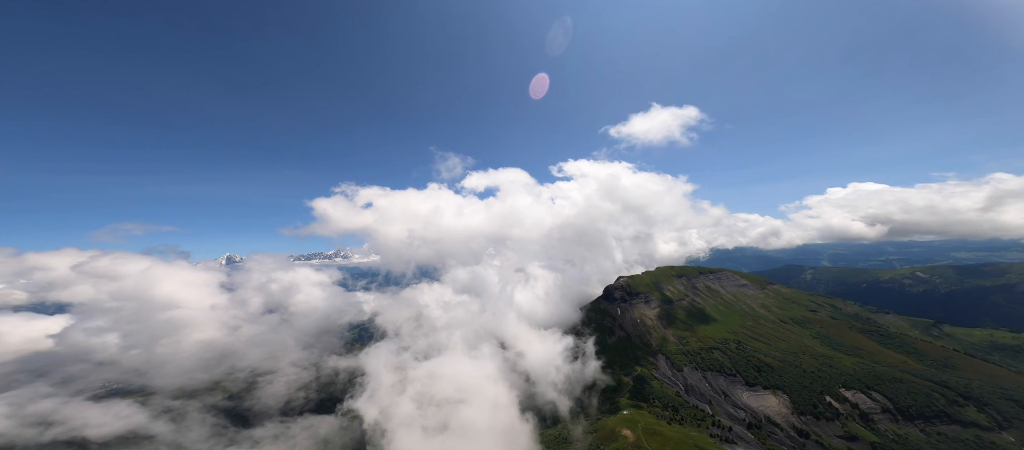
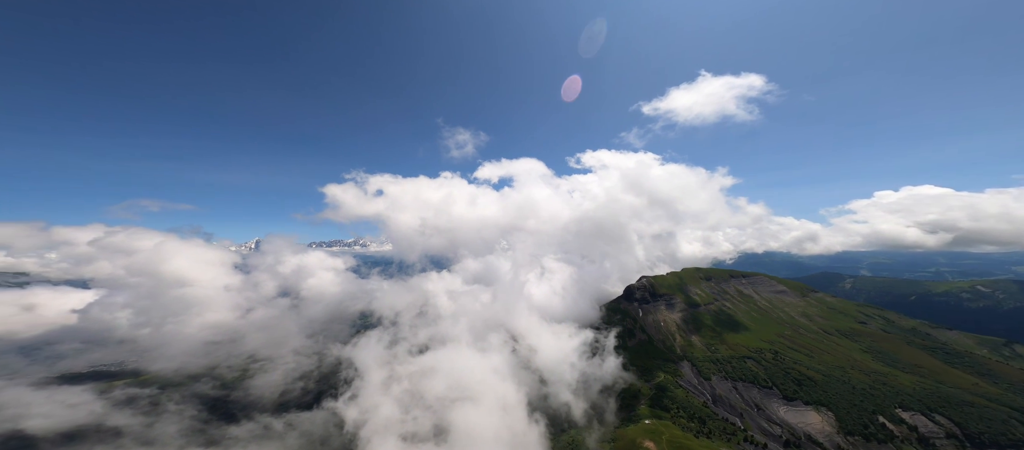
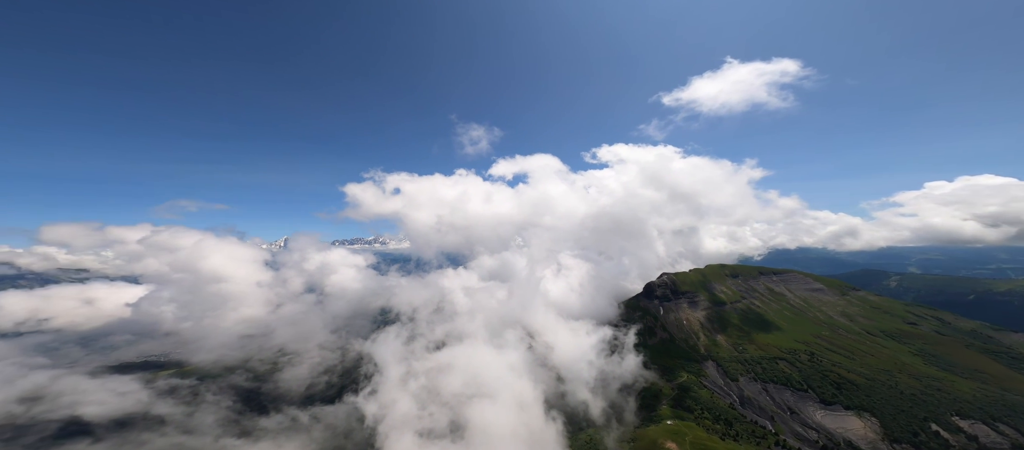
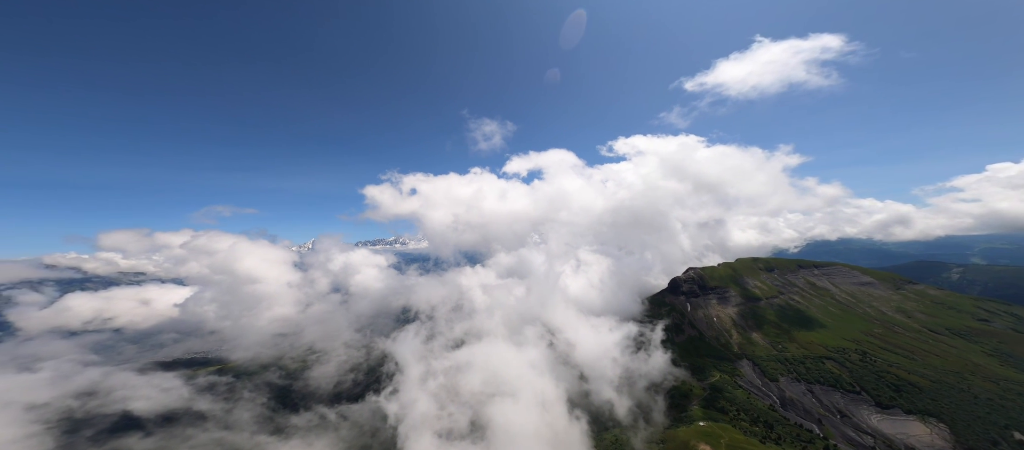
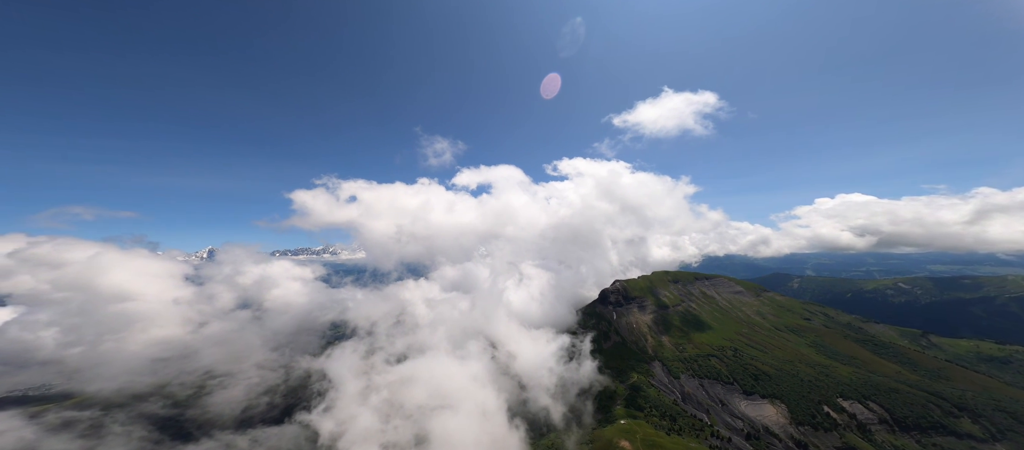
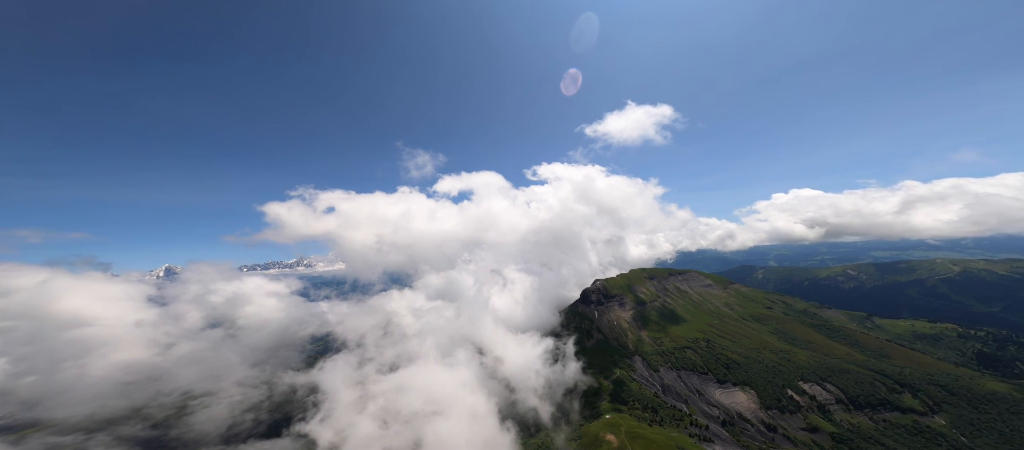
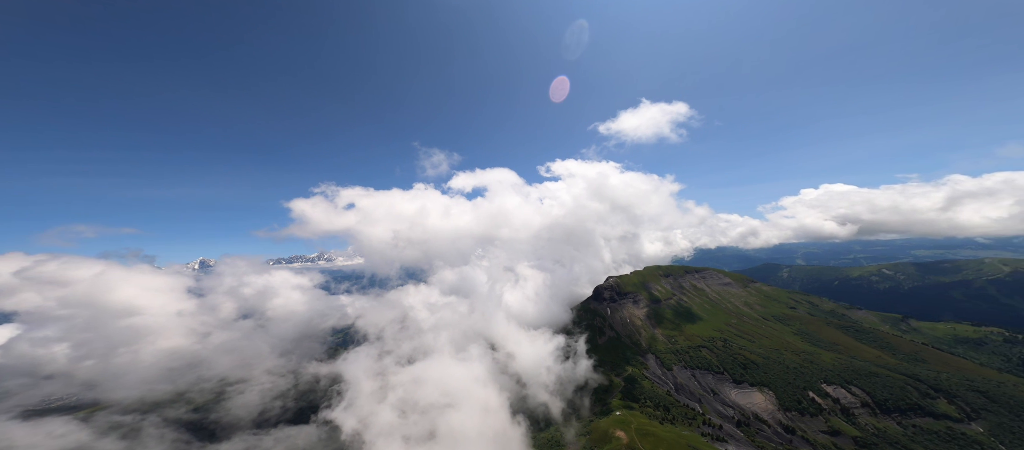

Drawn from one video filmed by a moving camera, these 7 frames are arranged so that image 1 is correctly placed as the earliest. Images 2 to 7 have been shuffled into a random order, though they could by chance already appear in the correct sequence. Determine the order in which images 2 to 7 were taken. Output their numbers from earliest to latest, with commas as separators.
7, 6, 5, 2, 3, 4
